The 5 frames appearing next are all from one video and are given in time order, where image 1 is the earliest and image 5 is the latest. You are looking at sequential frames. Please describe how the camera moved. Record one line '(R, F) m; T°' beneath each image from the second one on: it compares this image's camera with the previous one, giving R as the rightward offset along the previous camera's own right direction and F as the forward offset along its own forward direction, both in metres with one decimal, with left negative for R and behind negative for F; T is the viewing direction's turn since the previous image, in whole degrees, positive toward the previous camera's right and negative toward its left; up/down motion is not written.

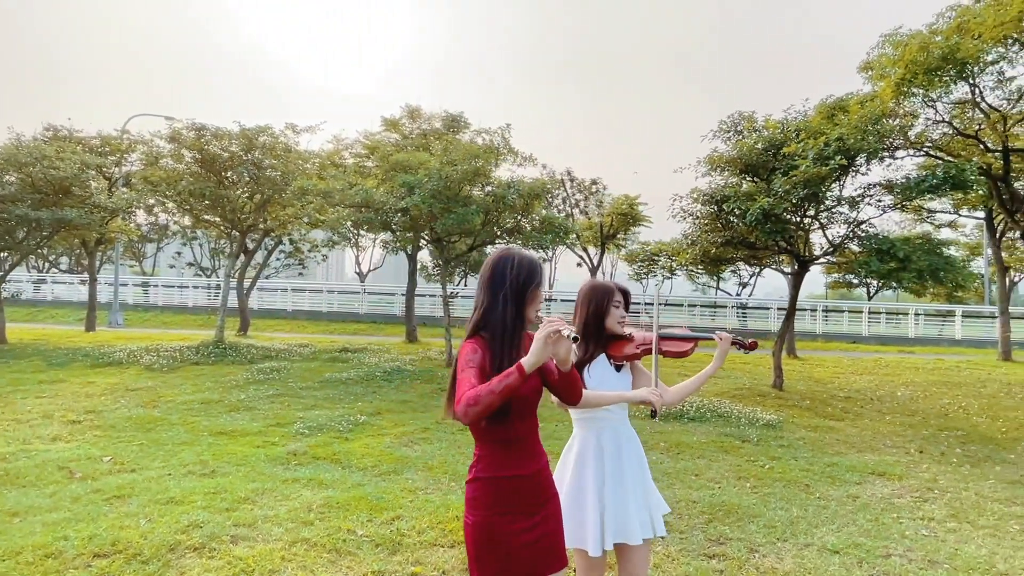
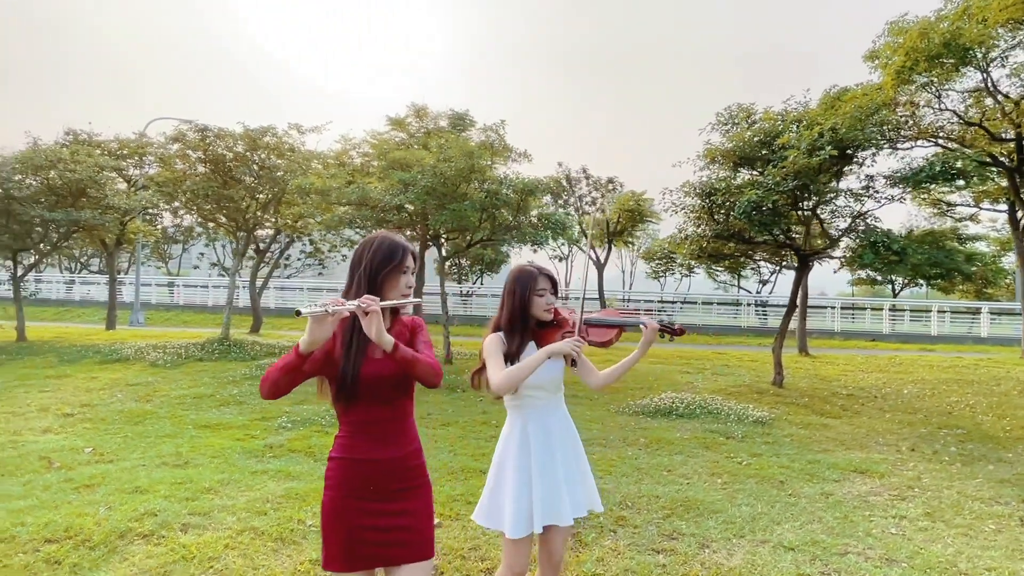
(+0.6, 0.0) m; -2°
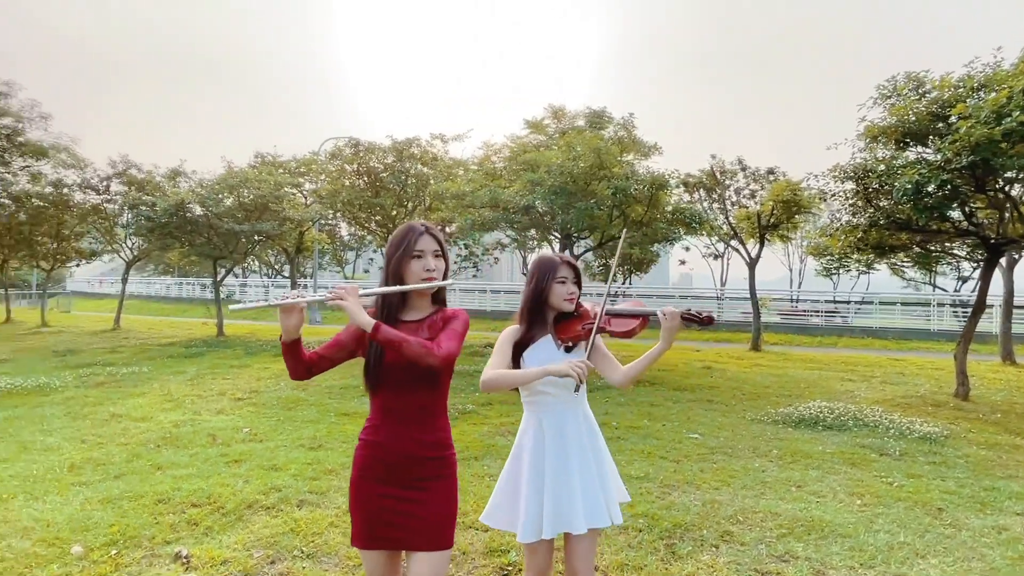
(+0.5, +0.1) m; -15°
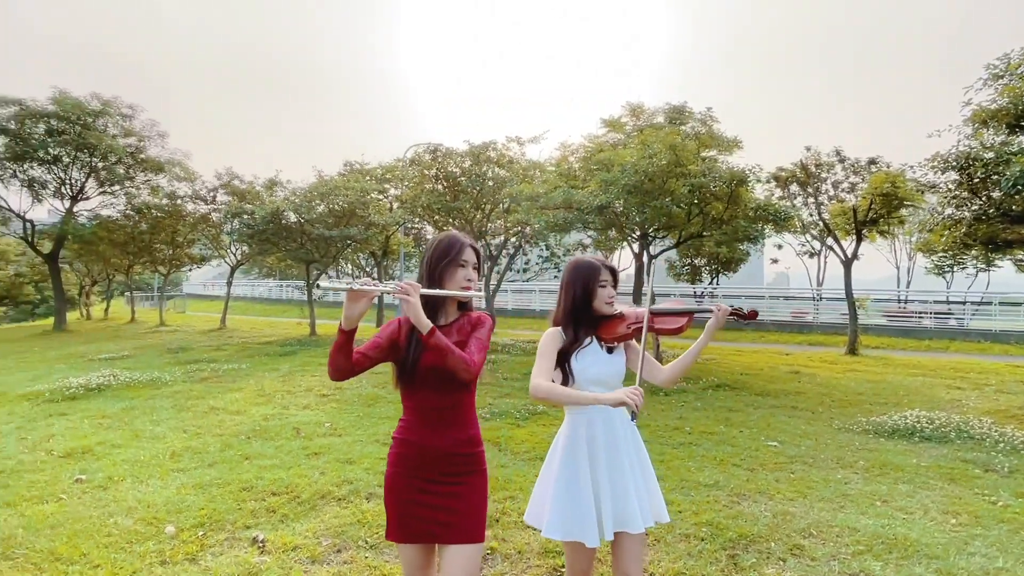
(+0.2, 0.0) m; -8°
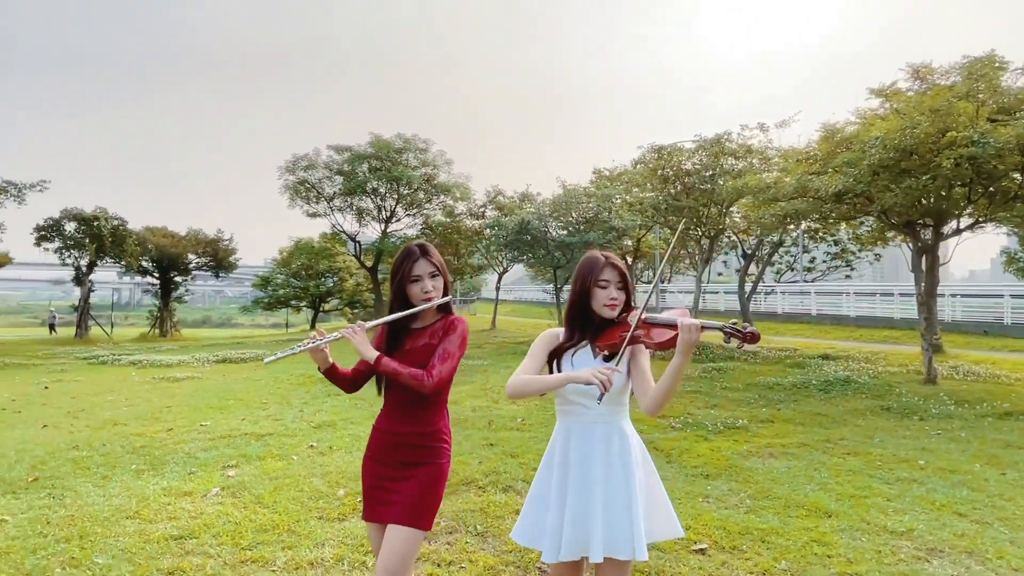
(+1.2, +0.3) m; -27°
